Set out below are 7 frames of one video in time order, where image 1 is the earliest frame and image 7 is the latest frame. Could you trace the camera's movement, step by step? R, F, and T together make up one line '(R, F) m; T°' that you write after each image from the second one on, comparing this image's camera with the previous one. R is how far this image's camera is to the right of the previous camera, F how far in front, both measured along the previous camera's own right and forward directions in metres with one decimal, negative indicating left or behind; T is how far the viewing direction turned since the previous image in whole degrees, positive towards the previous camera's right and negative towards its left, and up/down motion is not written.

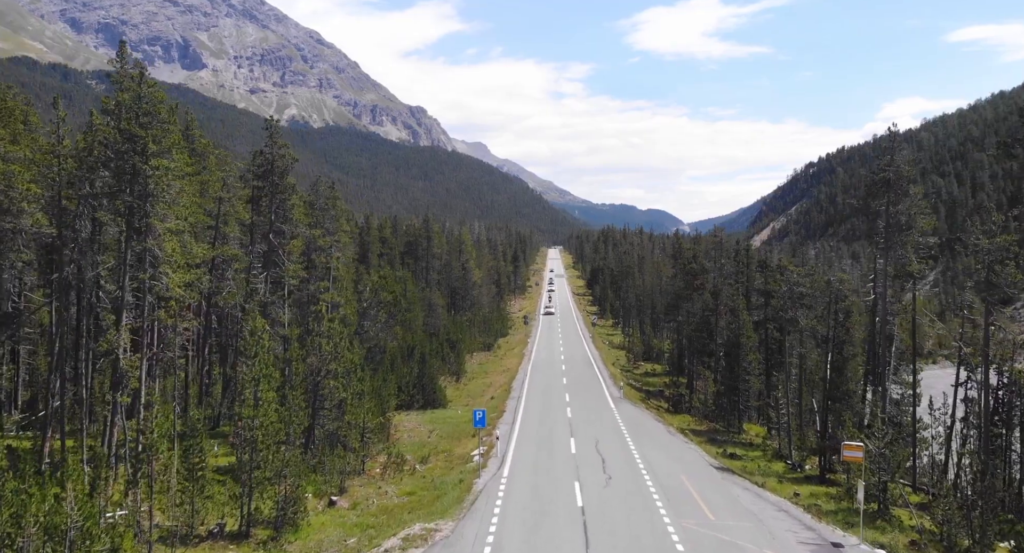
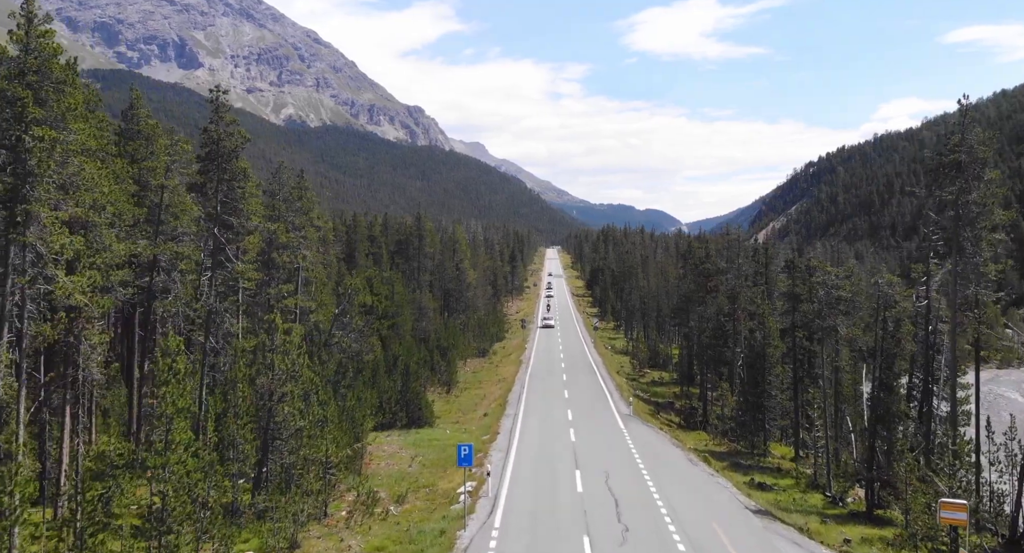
(+0.2, +7.2) m; 0°
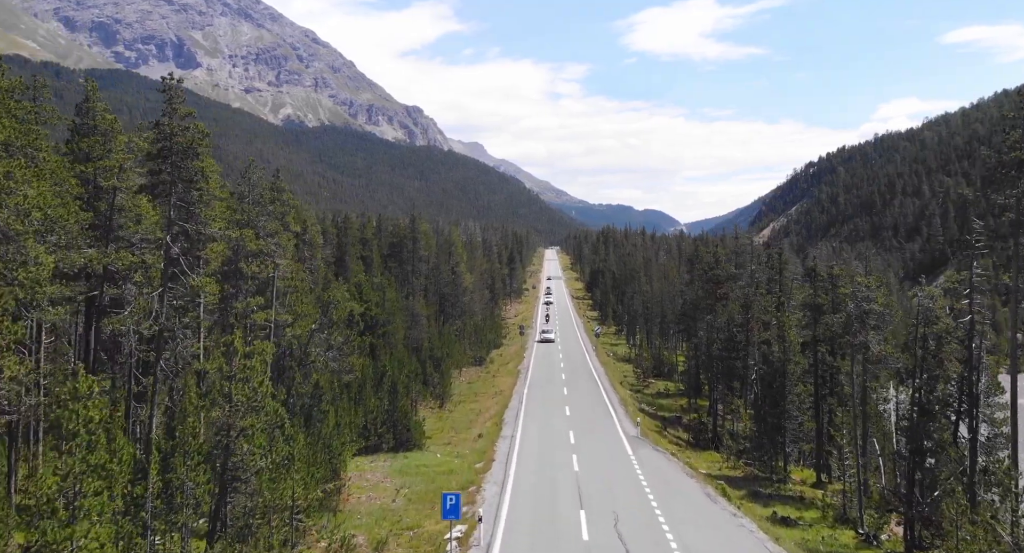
(+0.1, +4.6) m; 0°
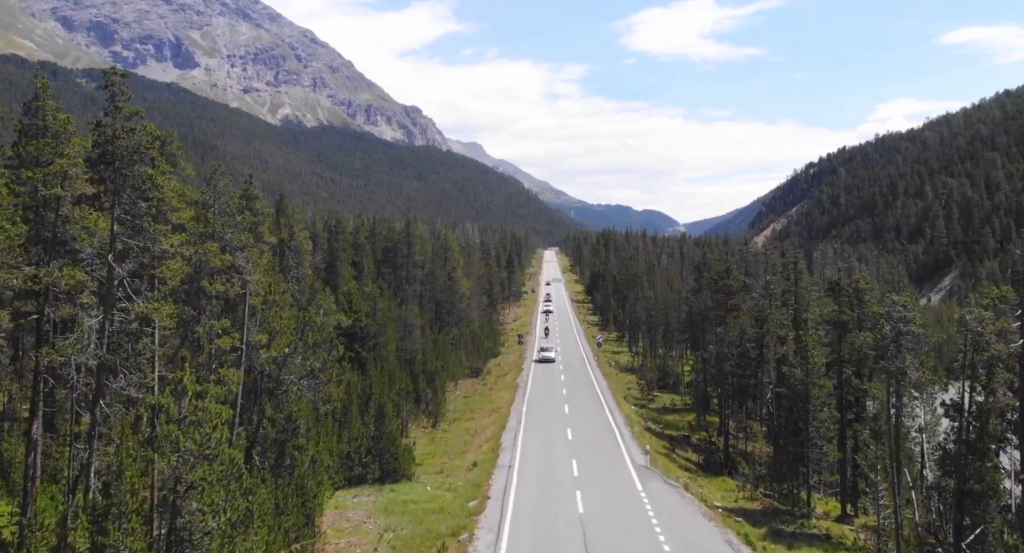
(+0.1, +4.3) m; 0°
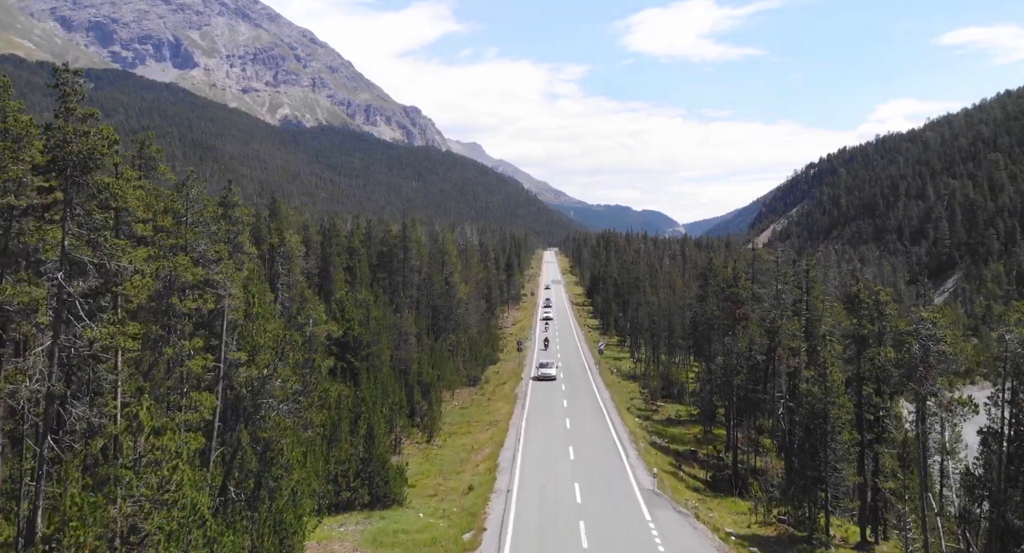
(0.0, +2.9) m; 0°
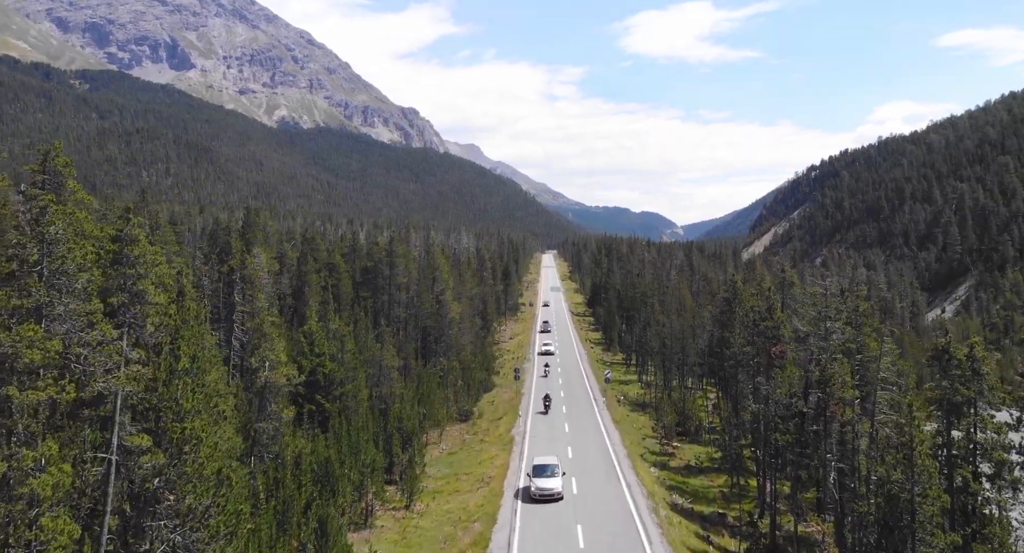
(+0.2, +9.8) m; 0°
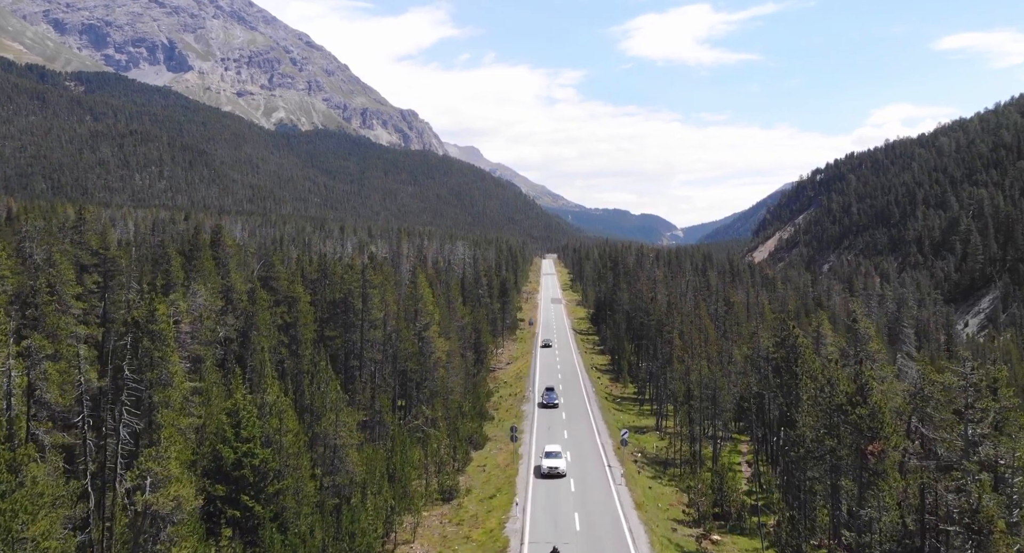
(+0.3, +15.9) m; 0°
